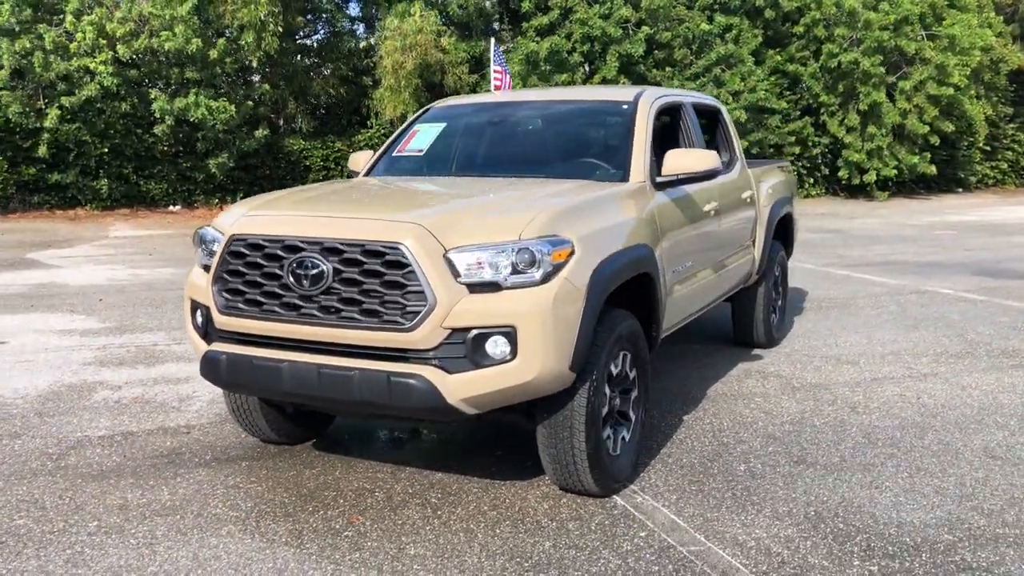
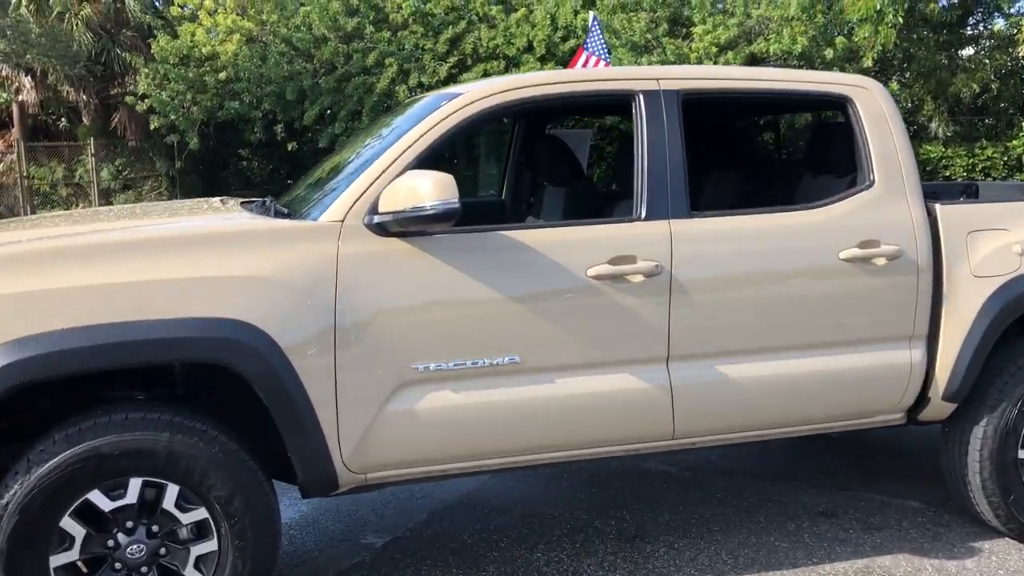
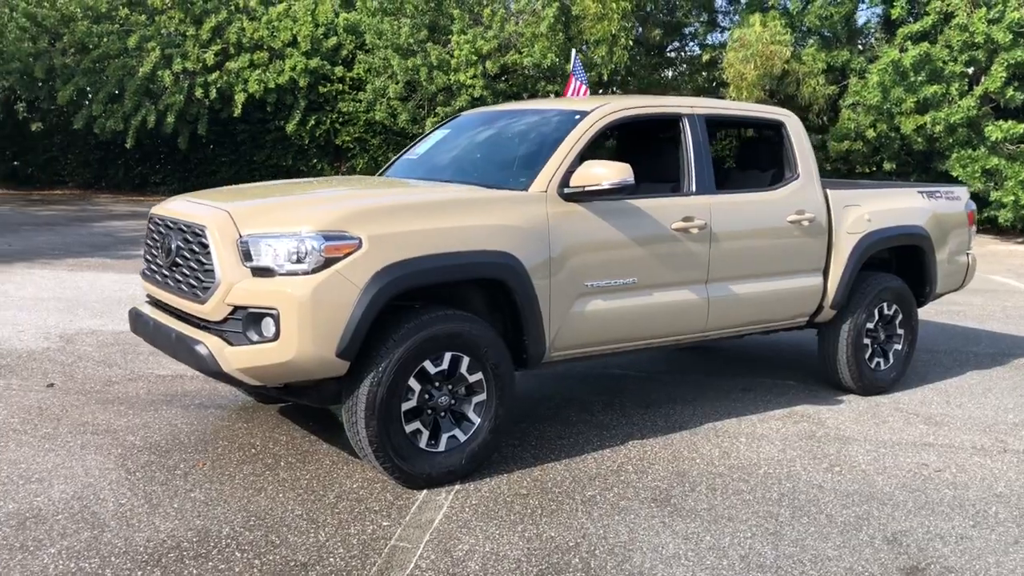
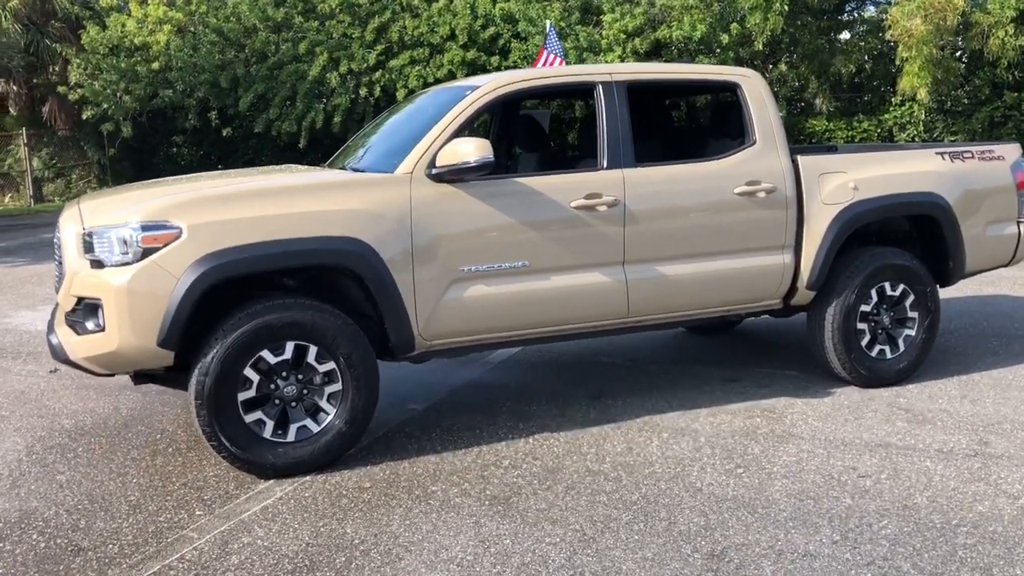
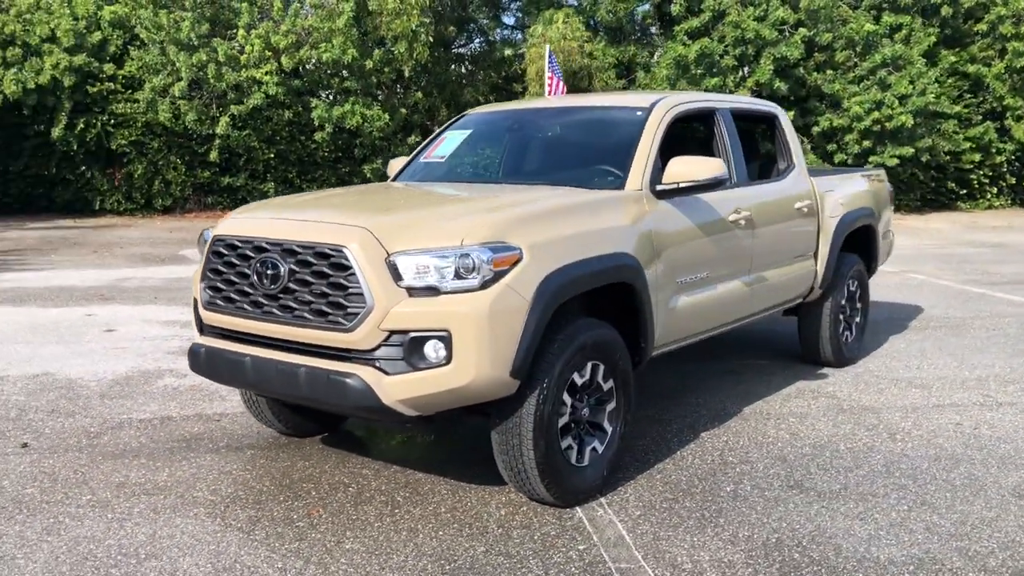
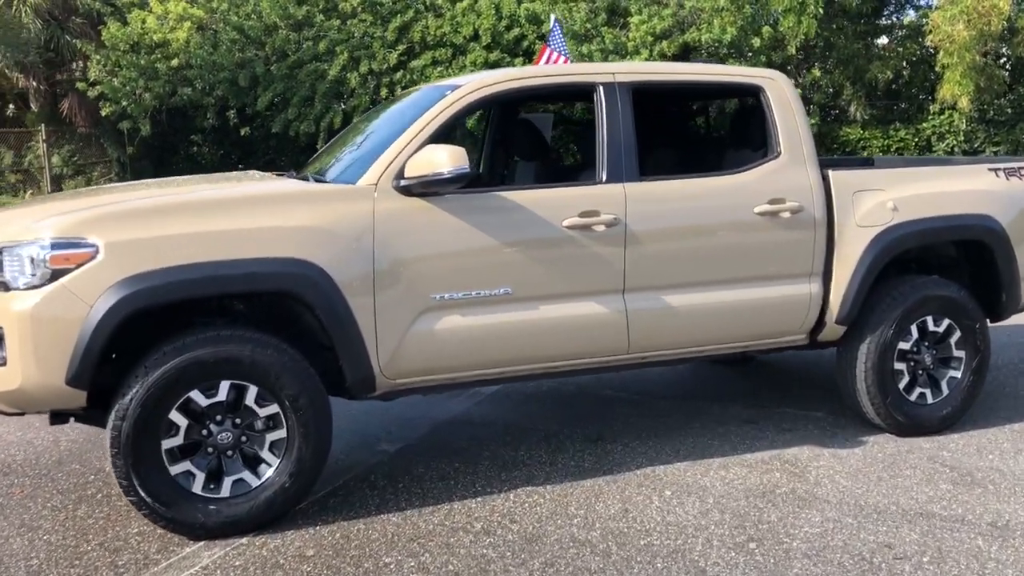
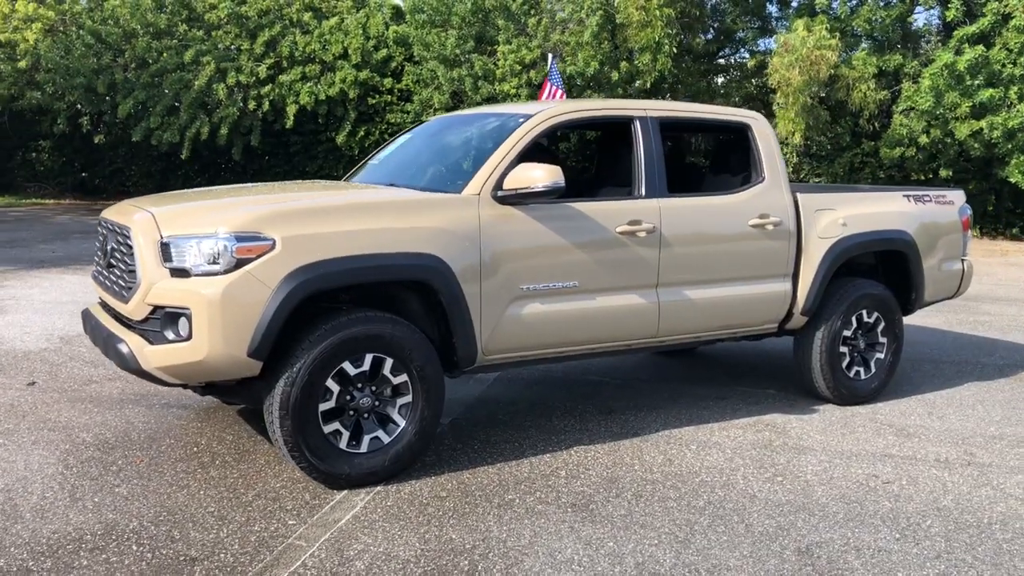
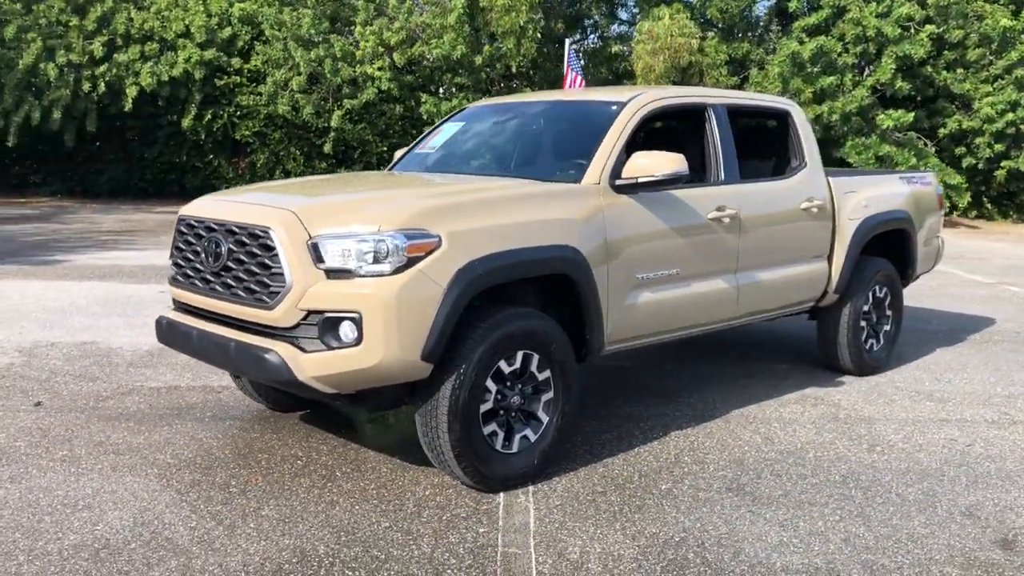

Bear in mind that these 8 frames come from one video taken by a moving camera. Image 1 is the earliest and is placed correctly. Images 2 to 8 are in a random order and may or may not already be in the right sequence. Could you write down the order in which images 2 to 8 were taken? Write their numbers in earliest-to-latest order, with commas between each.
5, 8, 3, 7, 4, 6, 2
